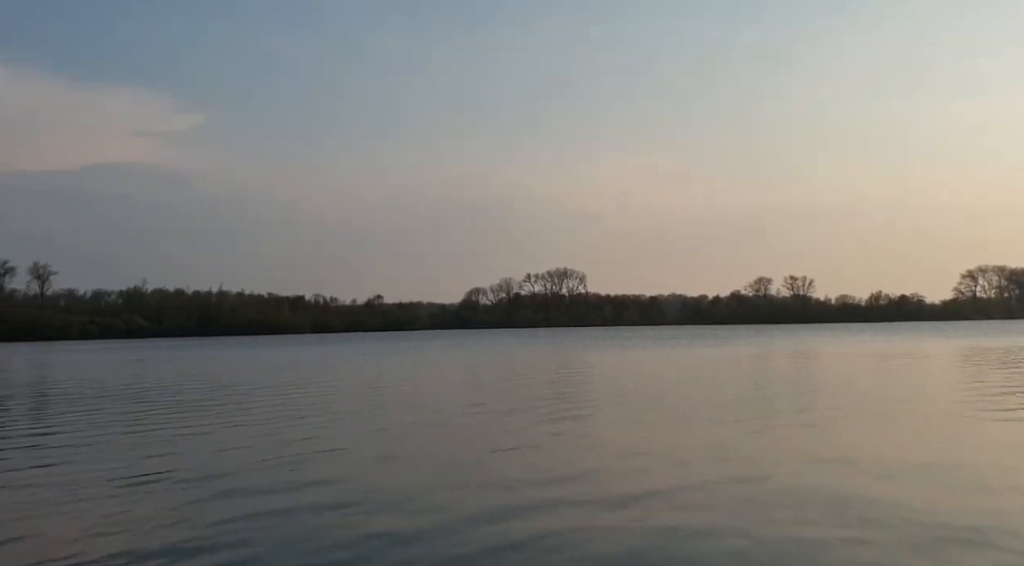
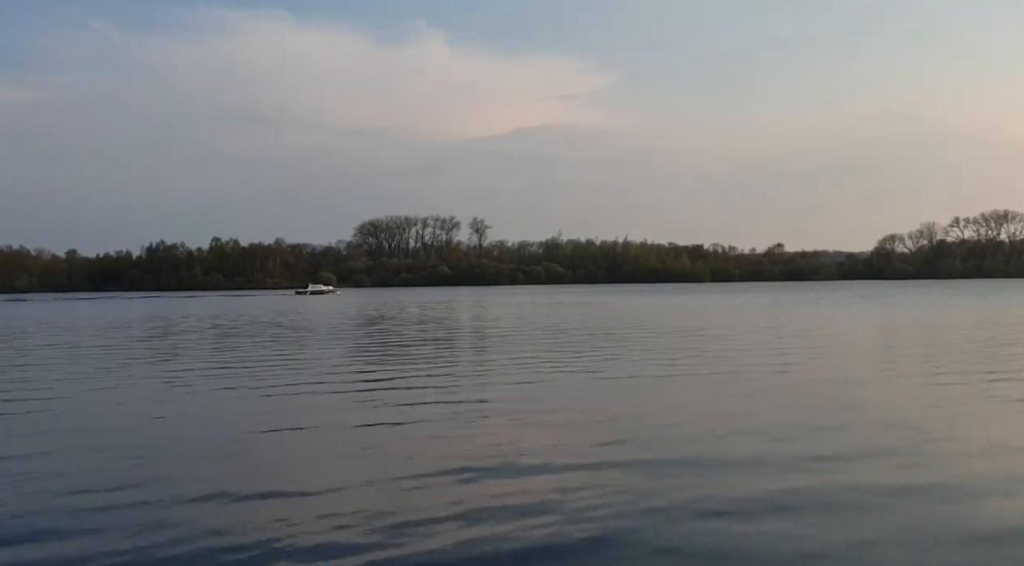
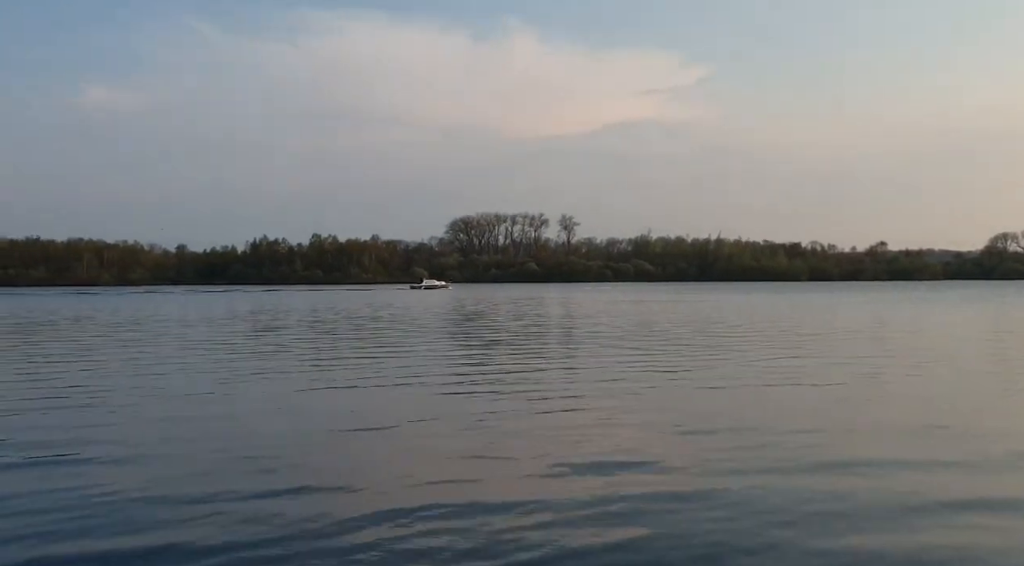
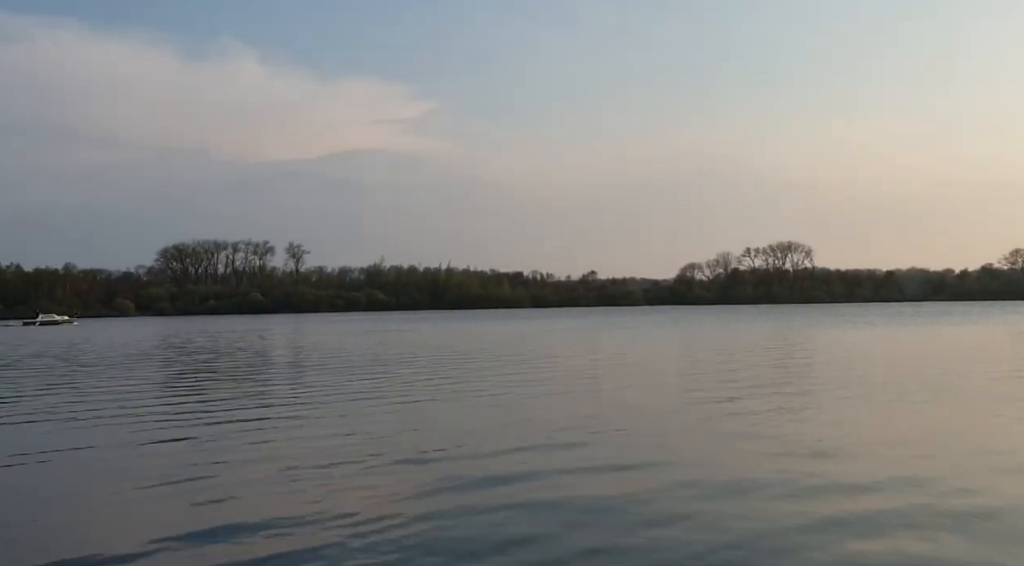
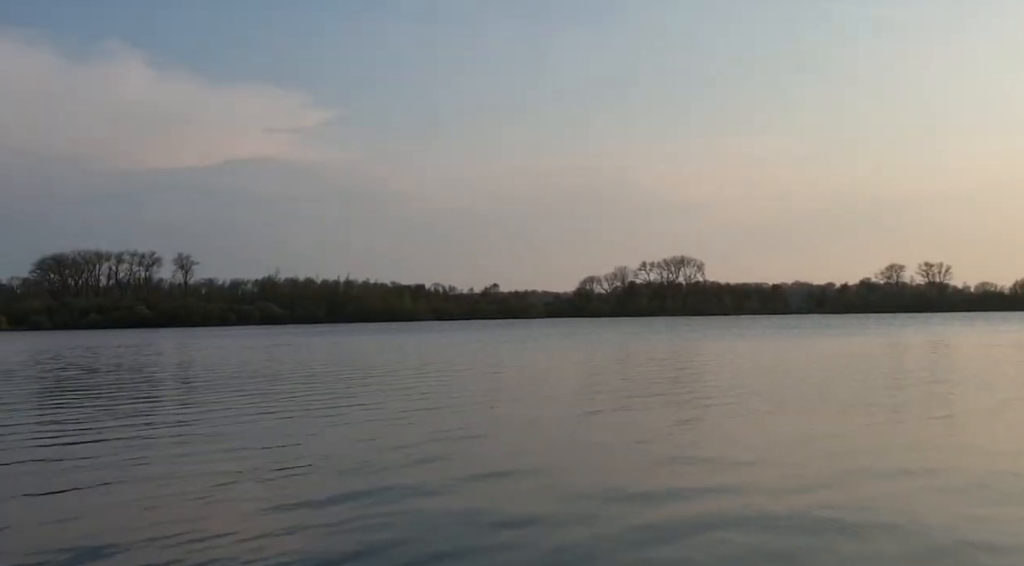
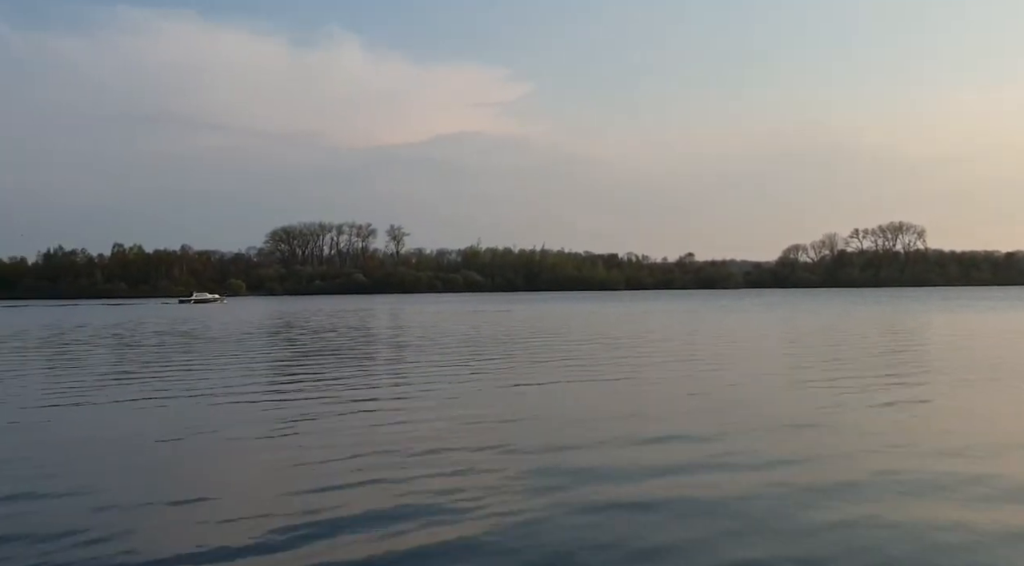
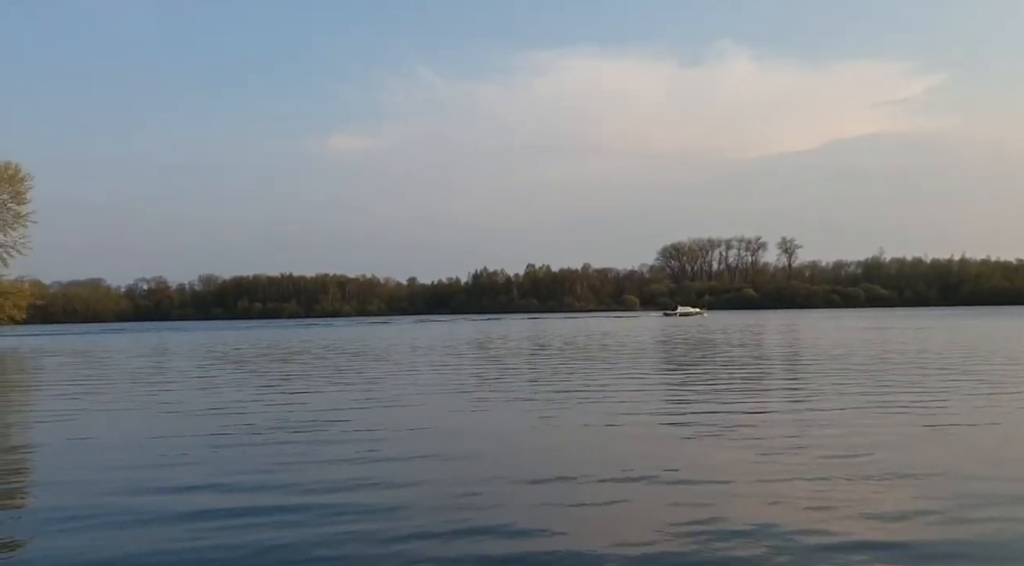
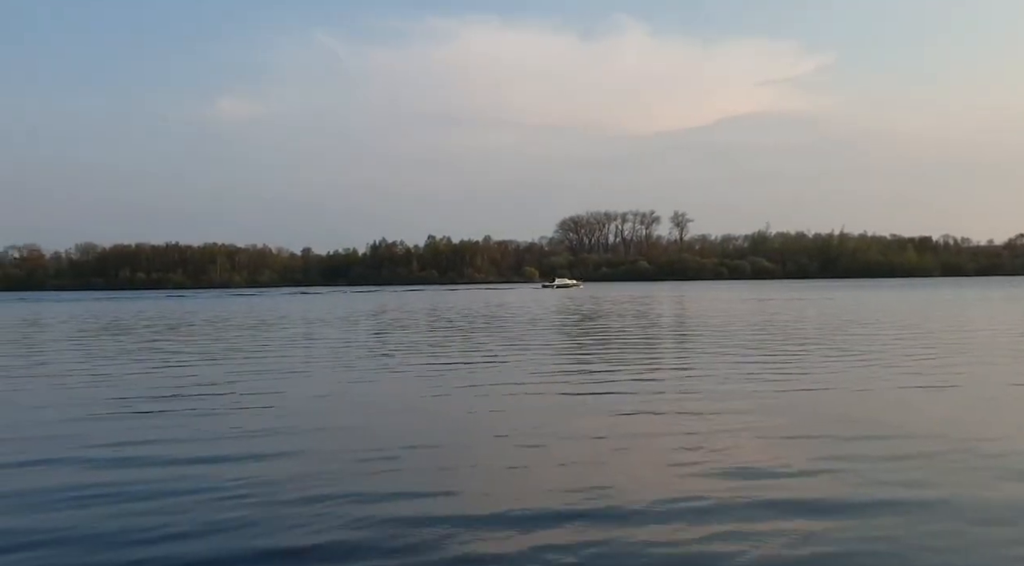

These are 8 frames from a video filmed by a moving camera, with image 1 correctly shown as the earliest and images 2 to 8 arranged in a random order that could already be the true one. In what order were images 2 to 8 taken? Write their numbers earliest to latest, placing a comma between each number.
5, 4, 6, 2, 3, 8, 7
